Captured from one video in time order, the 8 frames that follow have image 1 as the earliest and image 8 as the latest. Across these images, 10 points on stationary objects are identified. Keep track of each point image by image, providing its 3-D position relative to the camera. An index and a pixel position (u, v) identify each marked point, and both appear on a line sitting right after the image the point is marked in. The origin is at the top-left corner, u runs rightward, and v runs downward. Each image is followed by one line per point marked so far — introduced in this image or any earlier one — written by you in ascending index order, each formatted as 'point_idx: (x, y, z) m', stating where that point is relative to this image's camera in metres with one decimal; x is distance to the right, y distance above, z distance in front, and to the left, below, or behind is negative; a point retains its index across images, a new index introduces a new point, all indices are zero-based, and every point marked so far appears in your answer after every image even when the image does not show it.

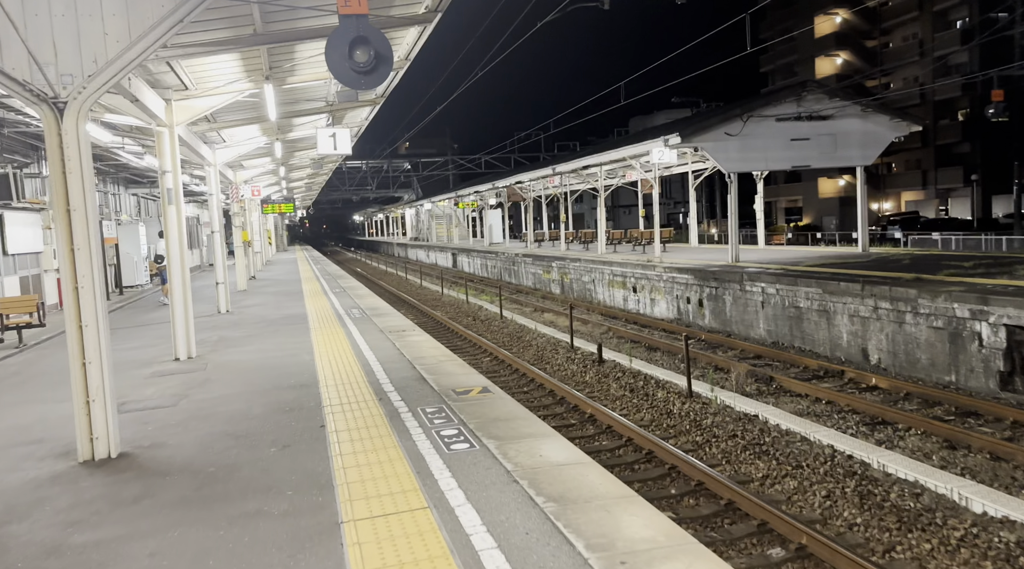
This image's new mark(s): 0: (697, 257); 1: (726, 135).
0: (+4.7, +0.7, +19.9) m
1: (+5.0, +3.5, +18.2) m
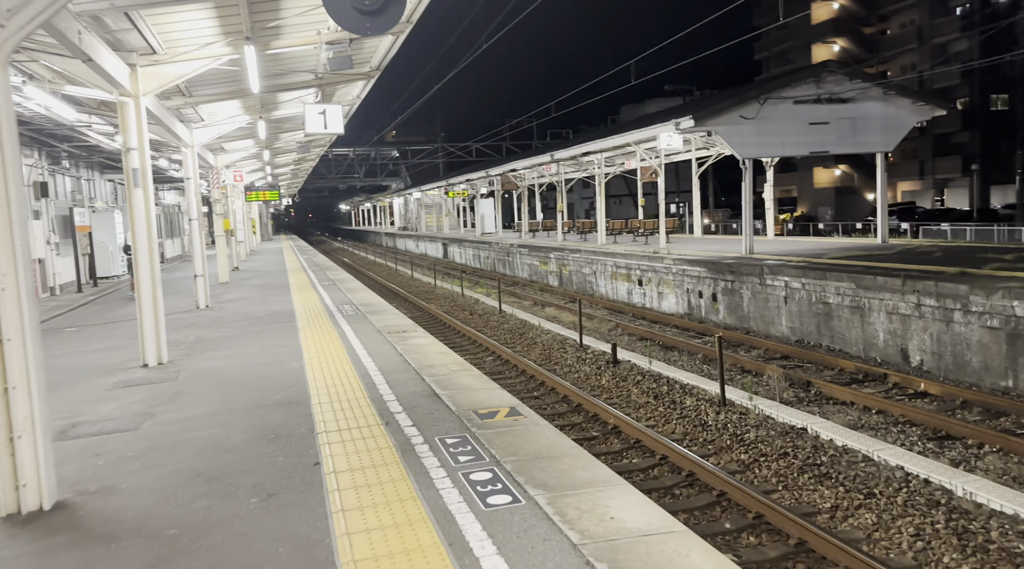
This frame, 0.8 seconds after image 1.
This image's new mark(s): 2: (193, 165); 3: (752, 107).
0: (+4.7, +0.9, +18.9) m
1: (+5.0, +3.7, +17.1) m
2: (-6.1, +2.3, +14.7) m
3: (+5.3, +3.9, +17.2) m
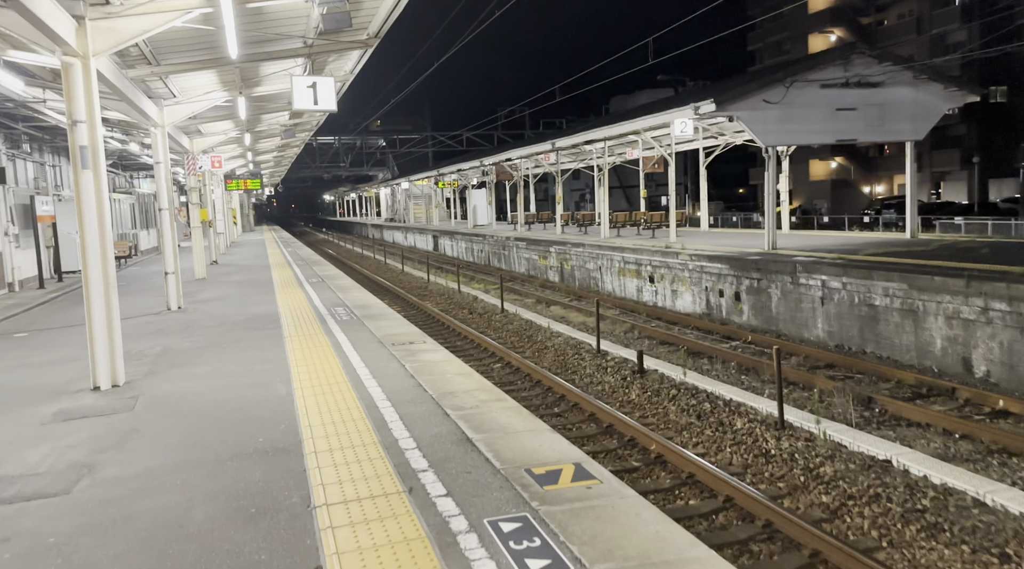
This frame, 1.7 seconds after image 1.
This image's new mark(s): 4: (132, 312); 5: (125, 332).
0: (+4.8, +0.9, +17.6) m
1: (+5.1, +3.7, +15.8) m
2: (-5.9, +2.3, +13.2) m
3: (+5.4, +4.0, +15.9) m
4: (-6.5, -0.5, +13.4) m
5: (-5.7, -0.7, +11.5) m
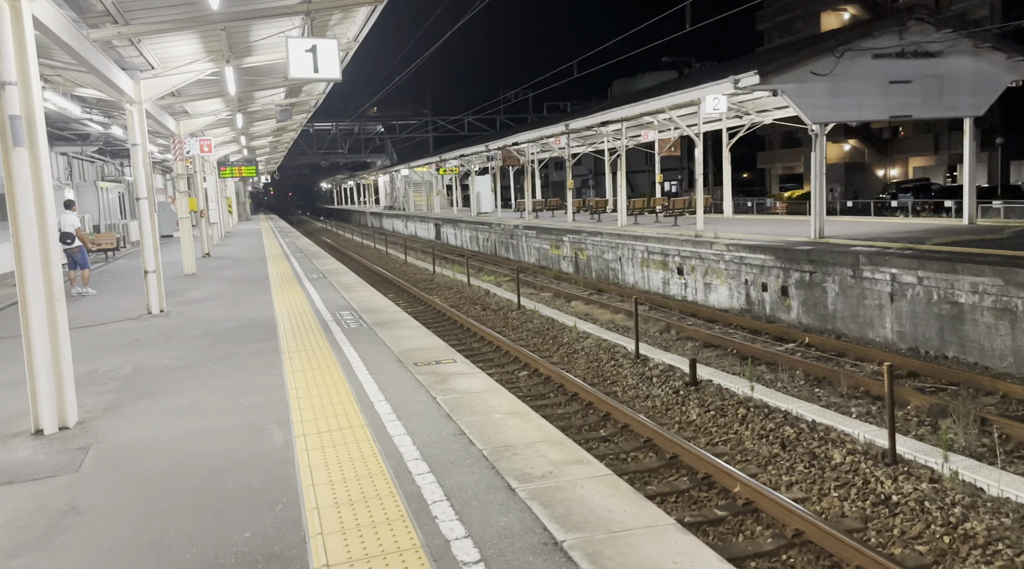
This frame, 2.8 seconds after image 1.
0: (+5.1, +1.1, +16.1) m
1: (+5.5, +3.8, +14.3) m
2: (-5.5, +2.3, +11.7) m
3: (+5.8, +4.1, +14.3) m
4: (-6.1, -0.5, +11.9) m
5: (-5.3, -0.7, +10.0) m
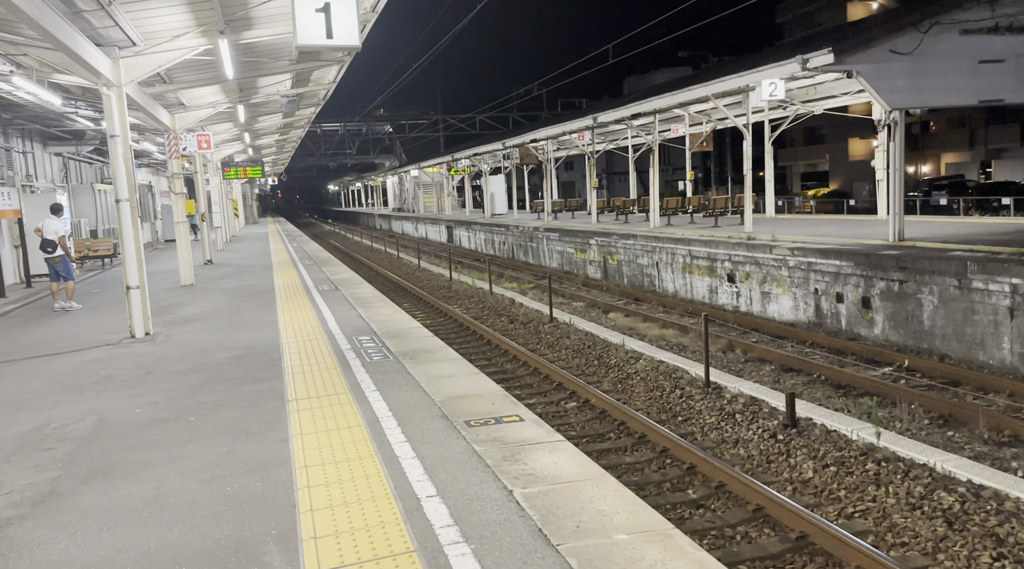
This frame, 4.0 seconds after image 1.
0: (+5.7, +0.9, +14.3) m
1: (+6.1, +3.7, +12.5) m
2: (-5.0, +2.1, +10.0) m
3: (+6.4, +3.9, +12.5) m
4: (-5.6, -0.7, +10.2) m
5: (-4.7, -0.9, +8.3) m
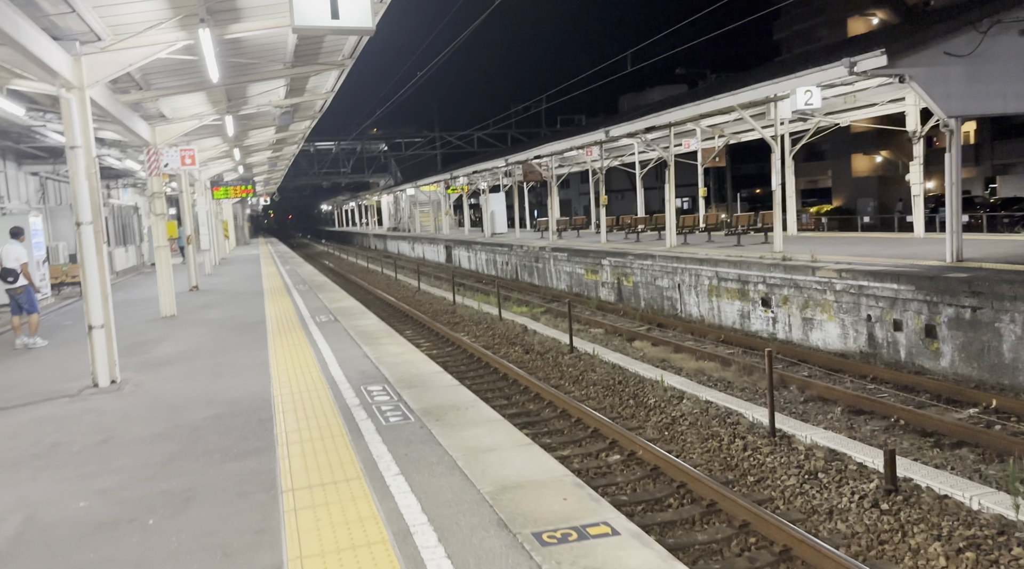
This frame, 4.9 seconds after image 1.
0: (+6.0, +0.5, +13.1) m
1: (+6.3, +3.3, +11.3) m
2: (-4.7, +1.7, +8.7) m
3: (+6.6, +3.6, +11.4) m
4: (-5.3, -1.1, +8.9) m
5: (-4.4, -1.3, +6.9) m
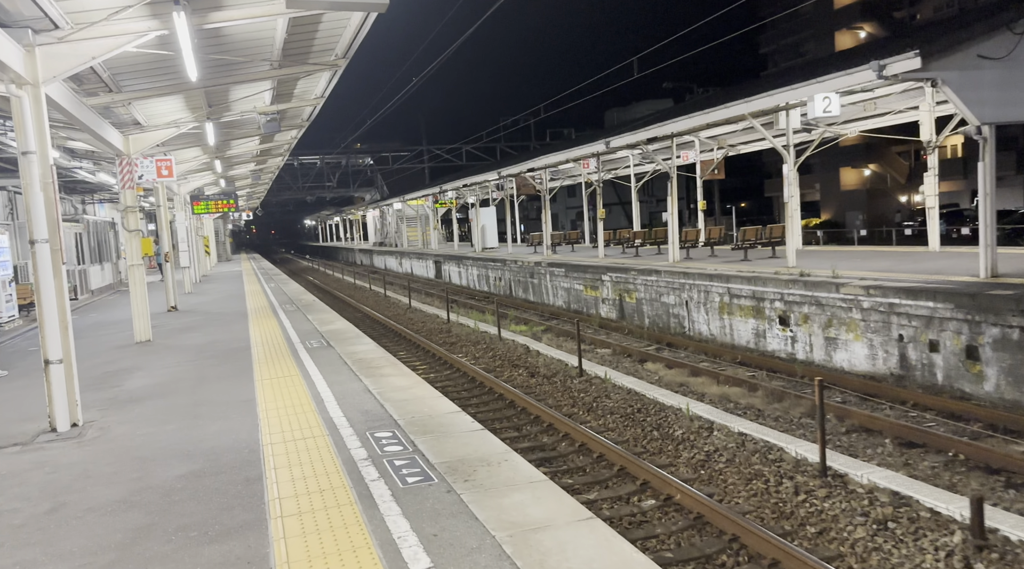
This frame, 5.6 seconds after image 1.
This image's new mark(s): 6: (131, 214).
0: (+6.1, +0.2, +12.3) m
1: (+6.4, +3.1, +10.7) m
2: (-4.5, +1.5, +7.8) m
3: (+6.7, +3.3, +10.7) m
4: (-5.1, -1.3, +7.9) m
5: (-4.2, -1.5, +6.0) m
6: (-6.1, +1.2, +12.7) m
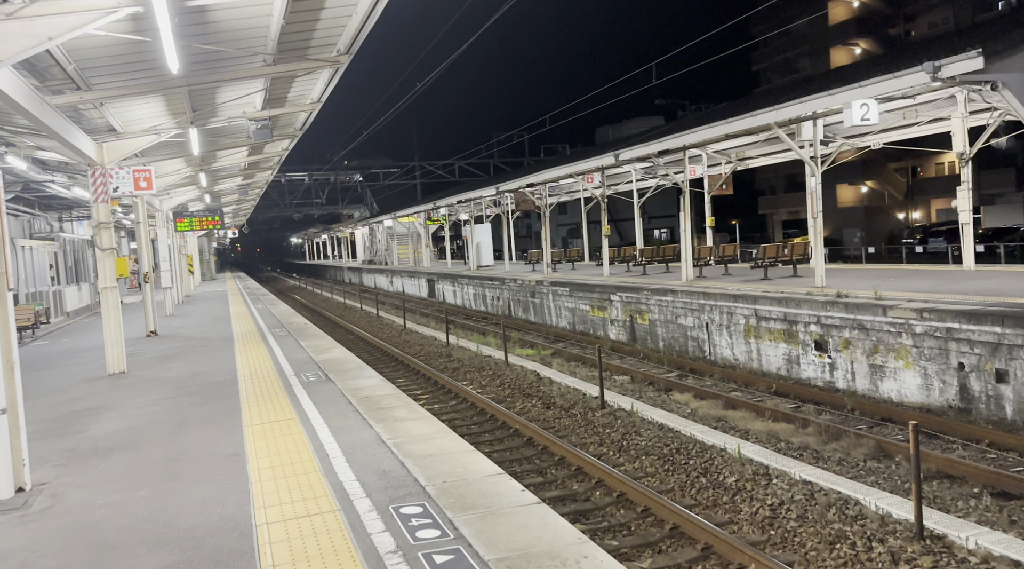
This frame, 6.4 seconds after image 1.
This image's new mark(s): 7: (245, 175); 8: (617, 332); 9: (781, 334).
0: (+6.3, -0.1, +11.3) m
1: (+6.7, +2.8, +9.7) m
2: (-4.2, +1.2, +6.6) m
3: (+6.9, +3.1, +9.8) m
4: (-4.8, -1.6, +6.6) m
5: (-3.9, -1.7, +4.7) m
6: (-5.9, +0.8, +11.5) m
7: (-6.8, +2.8, +20.0) m
8: (+2.5, -1.1, +18.1) m
9: (+4.5, -0.8, +12.9) m
